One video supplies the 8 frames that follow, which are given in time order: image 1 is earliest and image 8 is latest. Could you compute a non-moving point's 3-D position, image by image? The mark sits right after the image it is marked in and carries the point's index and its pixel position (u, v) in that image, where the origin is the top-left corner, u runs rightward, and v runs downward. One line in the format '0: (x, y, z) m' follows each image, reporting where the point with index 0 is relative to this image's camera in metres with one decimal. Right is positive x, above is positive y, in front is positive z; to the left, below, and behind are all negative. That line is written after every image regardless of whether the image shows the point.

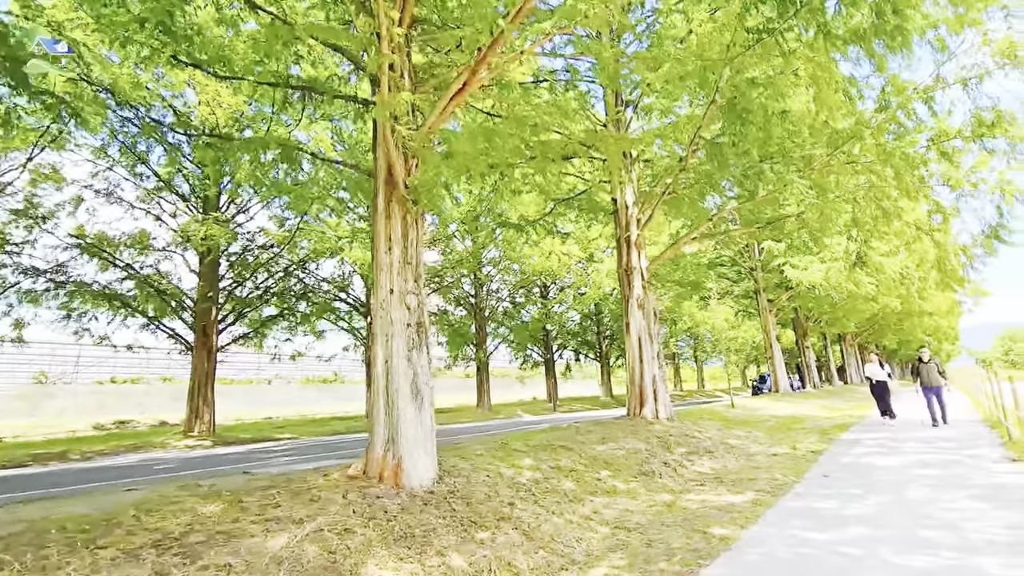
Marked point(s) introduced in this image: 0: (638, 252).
0: (+3.2, +0.9, +12.9) m
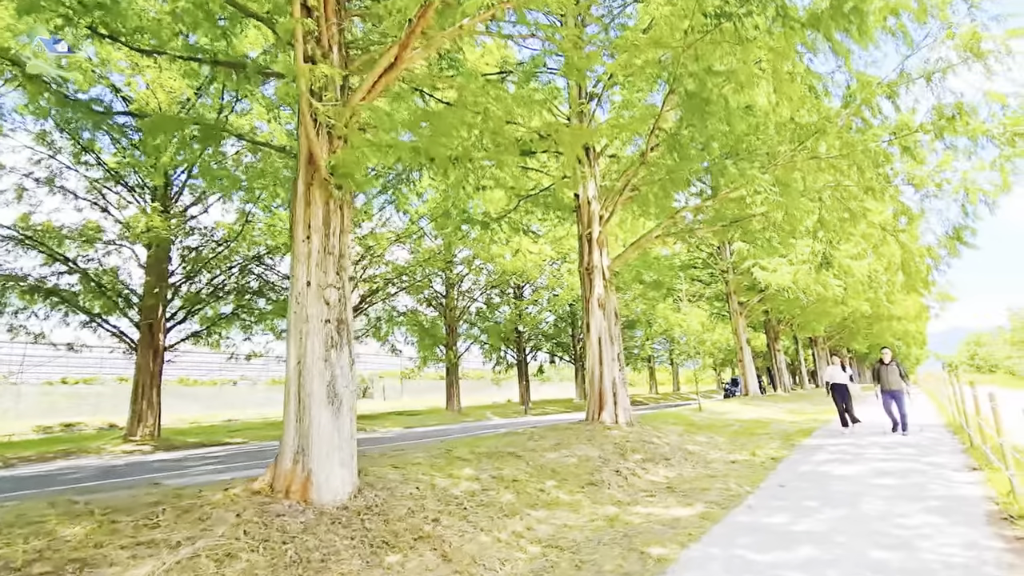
0: (+2.1, +0.9, +12.4) m
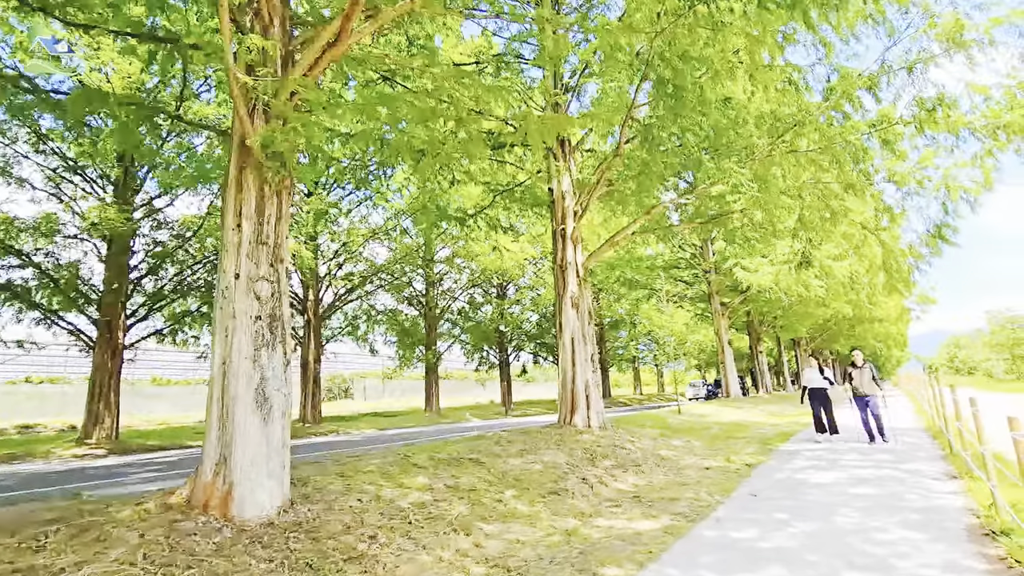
0: (+1.4, +1.0, +12.0) m
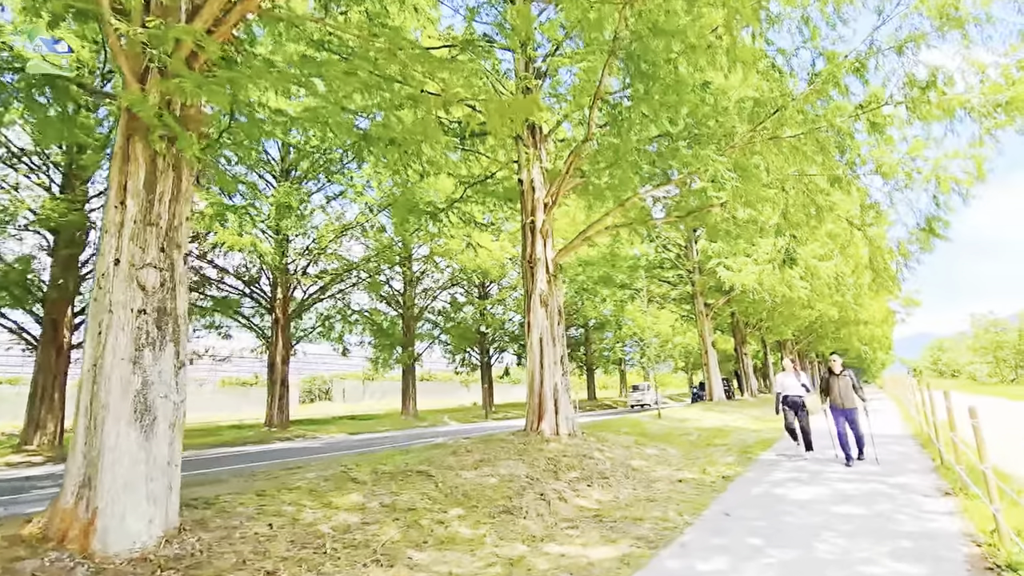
0: (+0.7, +1.0, +11.2) m
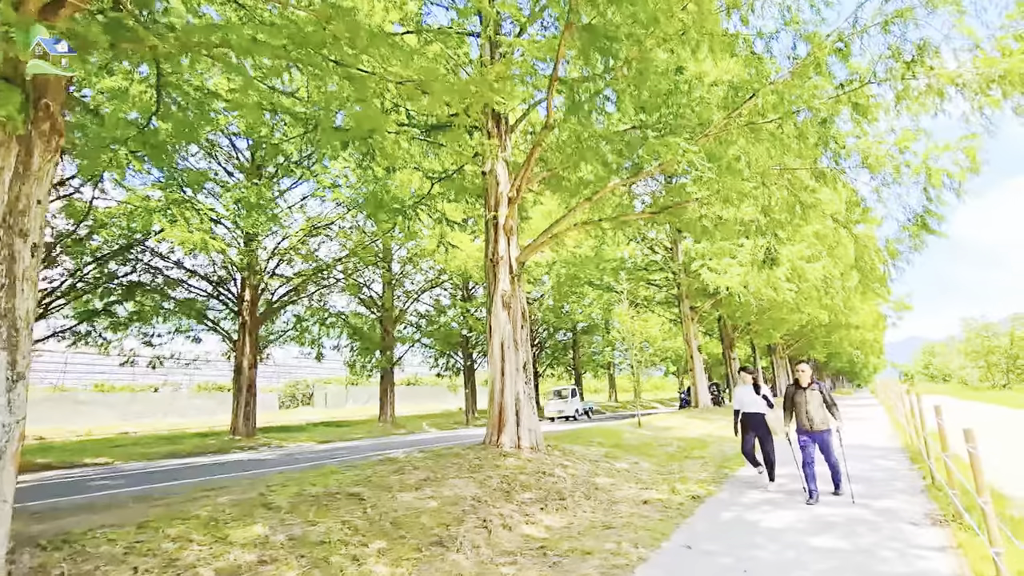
0: (-0.1, +1.0, +10.4) m
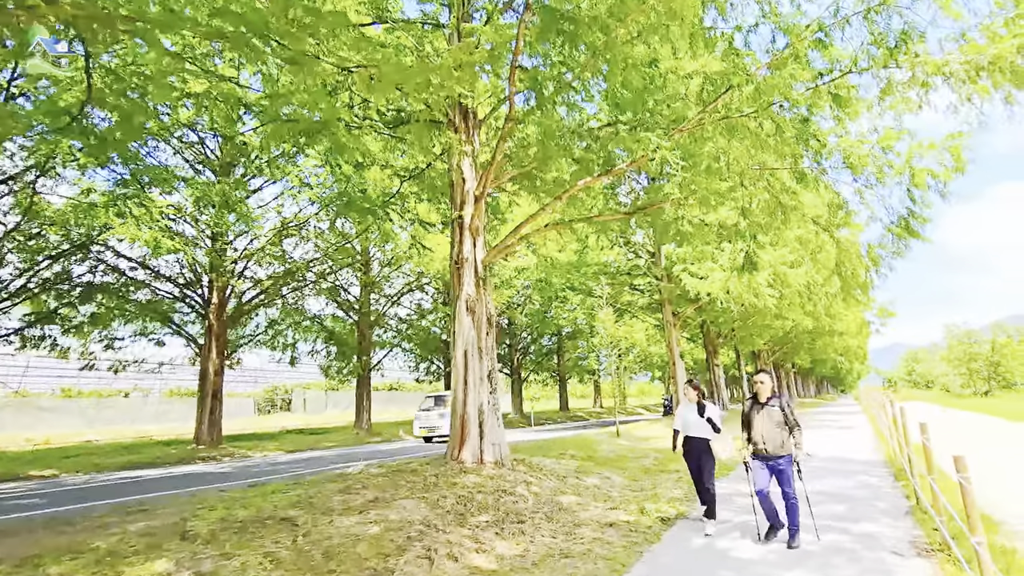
0: (-0.7, +1.0, +9.8) m
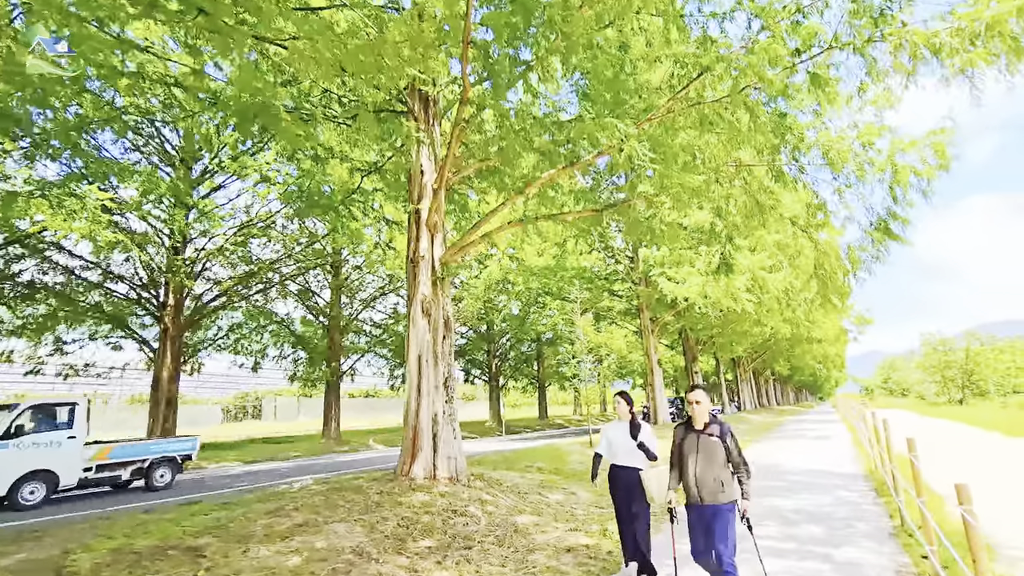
0: (-1.4, +0.9, +9.1) m
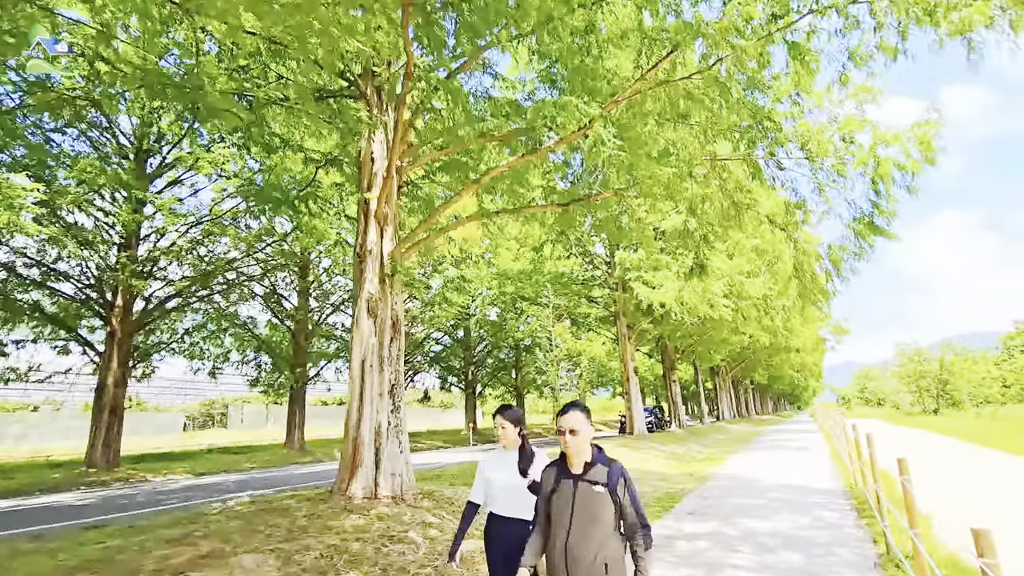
0: (-2.1, +1.0, +8.3) m
